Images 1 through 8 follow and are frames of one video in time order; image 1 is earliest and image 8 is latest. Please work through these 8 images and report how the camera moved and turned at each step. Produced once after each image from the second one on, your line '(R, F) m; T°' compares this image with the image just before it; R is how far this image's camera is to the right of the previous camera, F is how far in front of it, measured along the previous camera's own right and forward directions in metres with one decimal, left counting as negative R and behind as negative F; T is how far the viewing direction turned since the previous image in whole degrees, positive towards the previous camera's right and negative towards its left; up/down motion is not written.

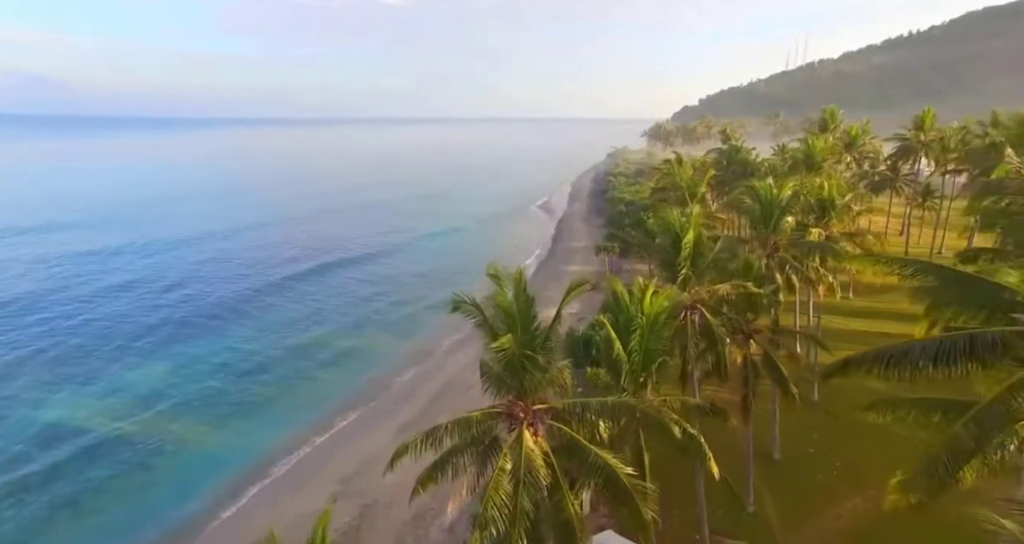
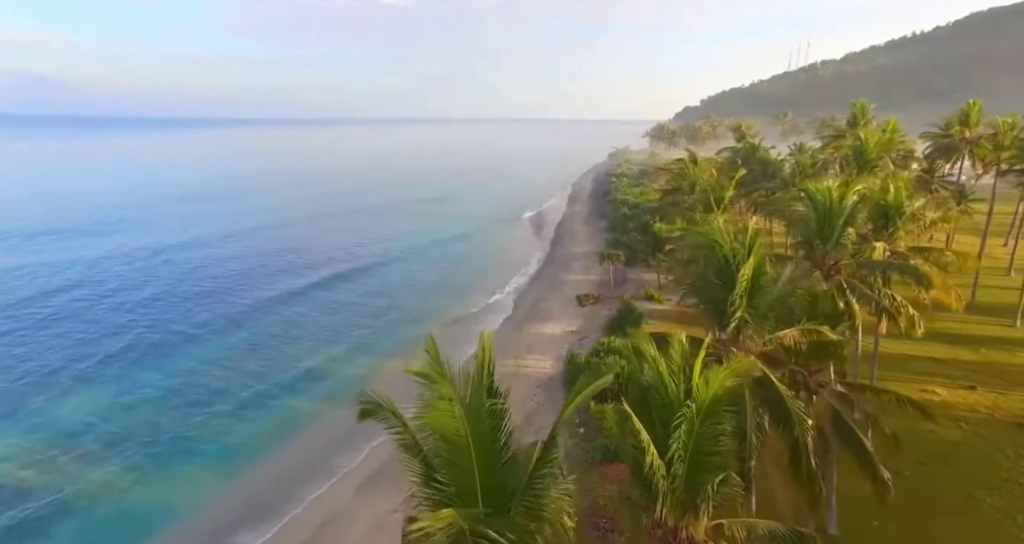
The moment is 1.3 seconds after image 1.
(+0.4, +4.5) m; 0°
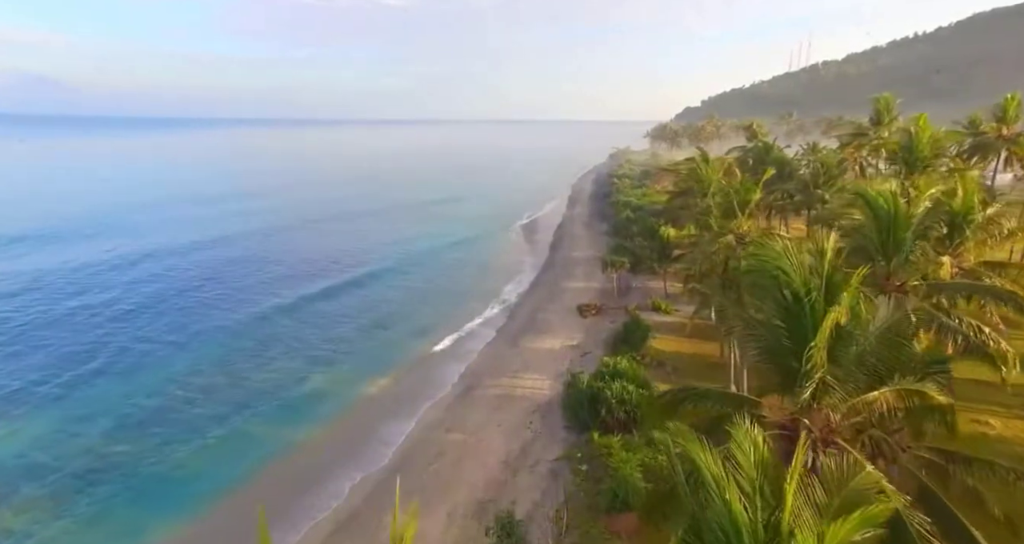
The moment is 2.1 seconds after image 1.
(+0.3, +3.1) m; 0°
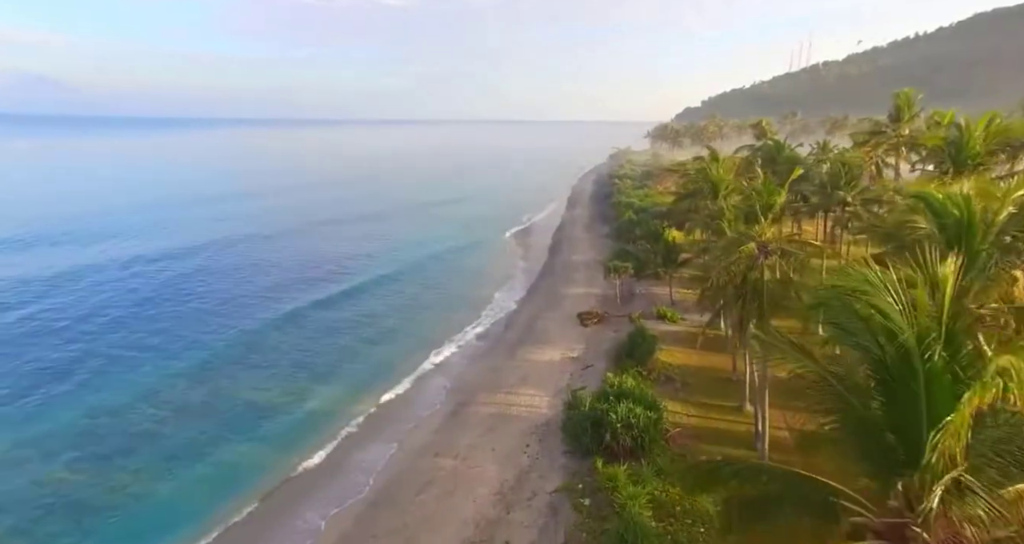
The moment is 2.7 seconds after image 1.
(+0.2, +2.2) m; 0°
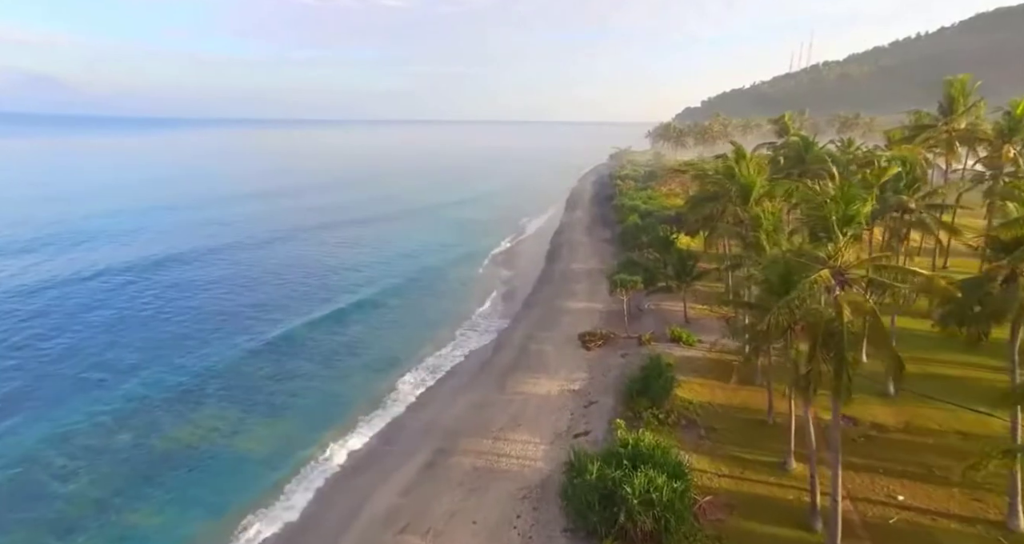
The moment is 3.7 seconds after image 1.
(+0.4, +4.9) m; 0°
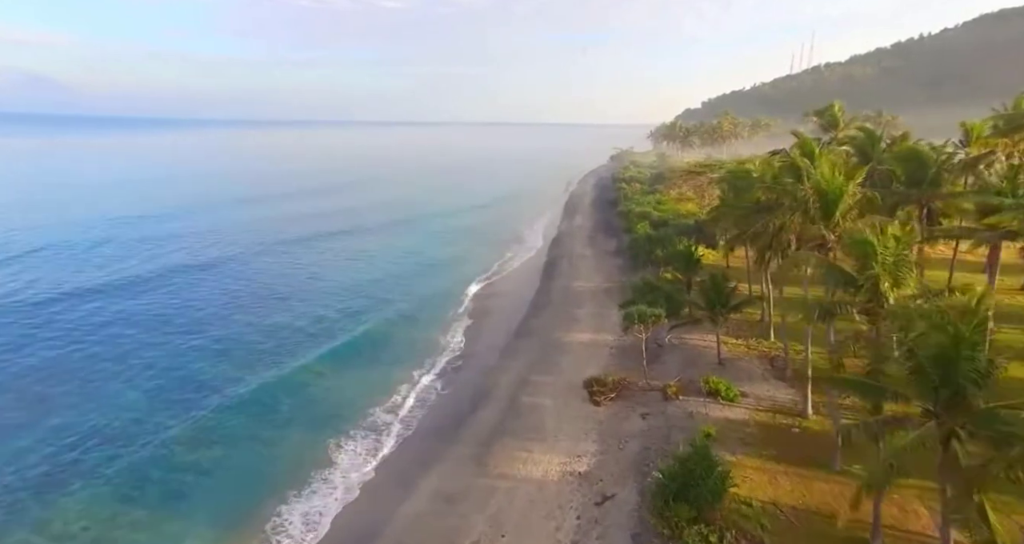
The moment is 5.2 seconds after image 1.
(+0.6, +7.5) m; 0°
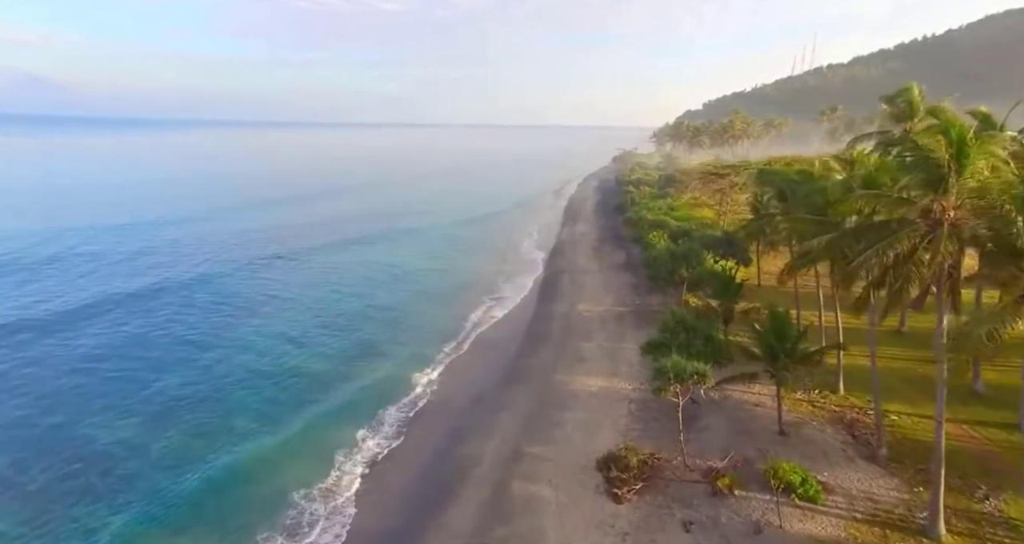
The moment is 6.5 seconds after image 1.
(+0.4, +7.3) m; 0°
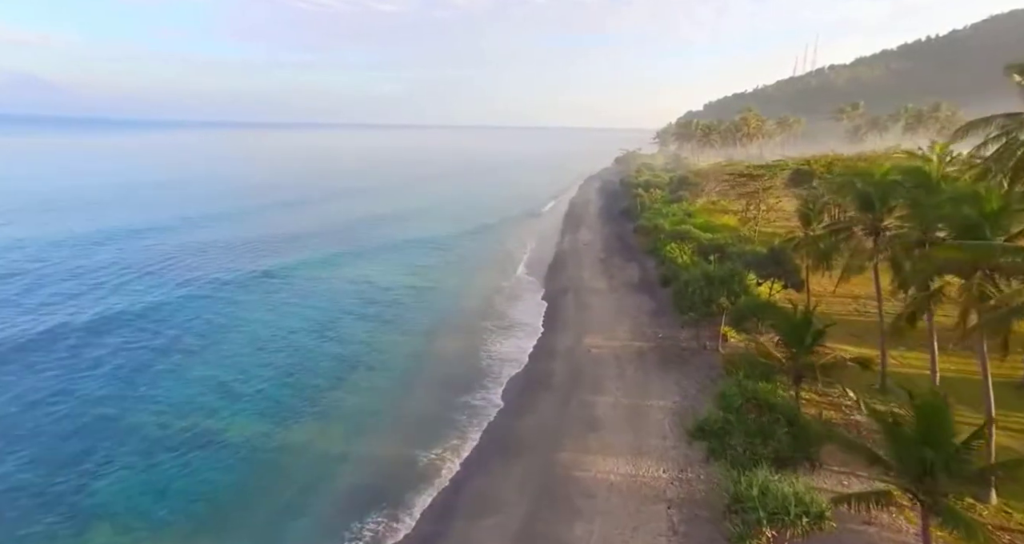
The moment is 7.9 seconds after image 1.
(+0.4, +7.8) m; 0°
